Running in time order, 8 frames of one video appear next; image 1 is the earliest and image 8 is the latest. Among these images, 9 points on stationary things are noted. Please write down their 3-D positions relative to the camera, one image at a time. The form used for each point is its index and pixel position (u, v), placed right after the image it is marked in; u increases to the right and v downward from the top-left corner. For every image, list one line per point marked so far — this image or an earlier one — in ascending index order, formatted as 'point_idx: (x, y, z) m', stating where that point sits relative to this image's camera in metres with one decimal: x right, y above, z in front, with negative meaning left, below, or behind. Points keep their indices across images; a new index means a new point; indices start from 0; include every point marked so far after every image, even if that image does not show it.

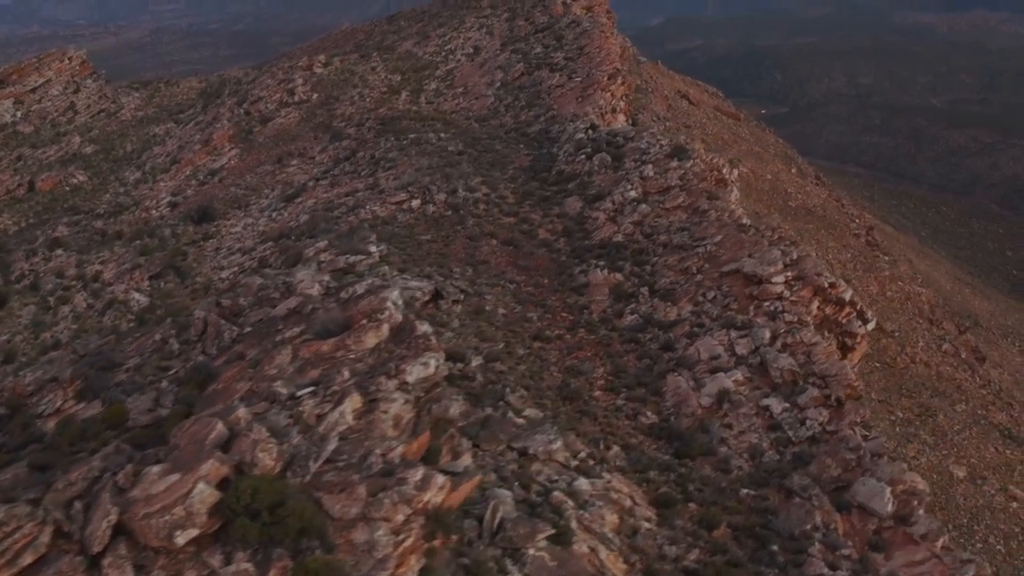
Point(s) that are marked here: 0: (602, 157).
0: (+1.1, +1.6, +16.1) m
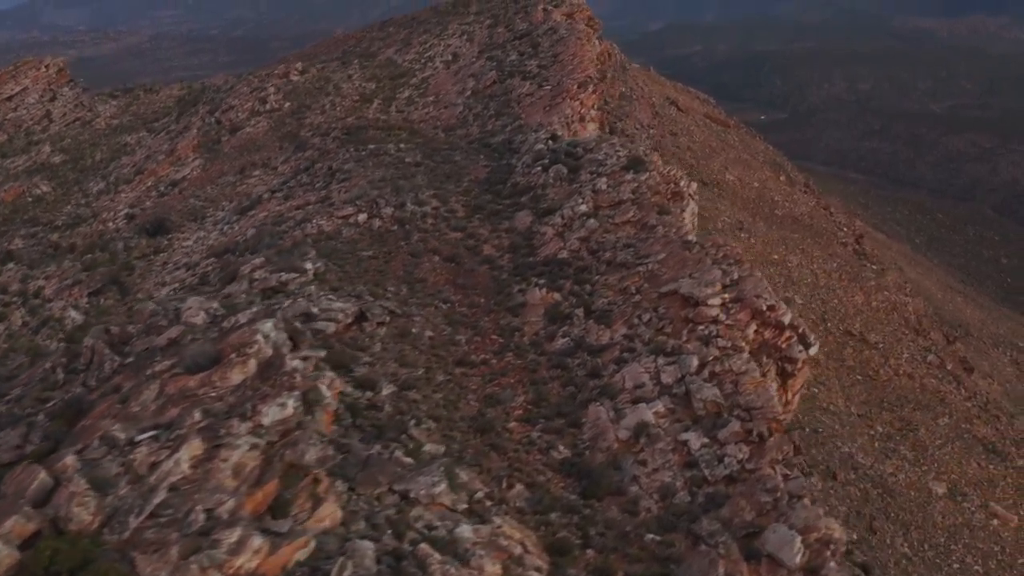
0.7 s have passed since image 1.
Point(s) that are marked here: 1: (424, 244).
0: (+0.5, +1.4, +15.5) m
1: (-0.9, +0.5, +13.6) m
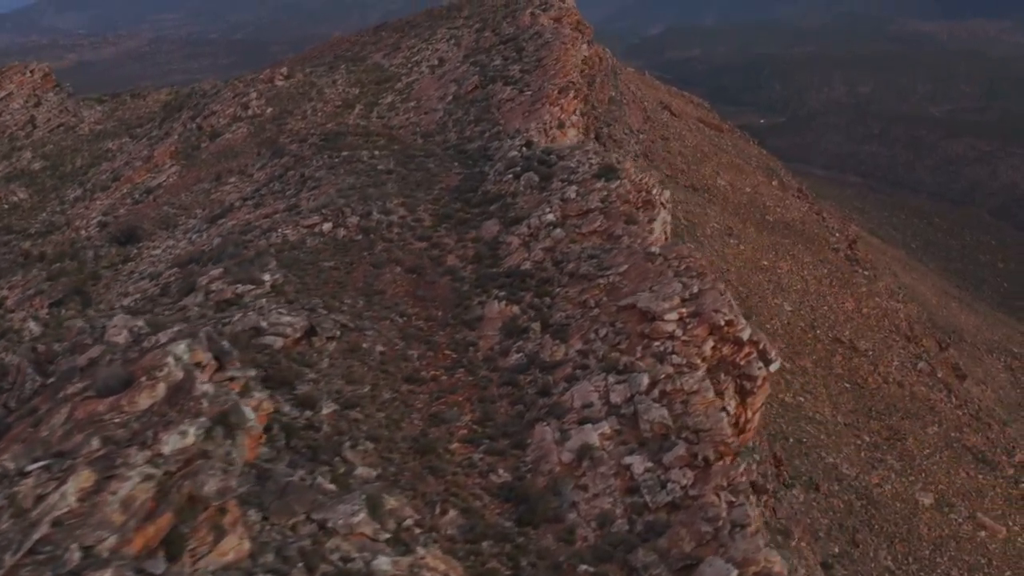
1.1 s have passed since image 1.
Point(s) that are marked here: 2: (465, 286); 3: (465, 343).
0: (+0.2, +1.3, +15.2) m
1: (-1.3, +0.3, +13.3) m
2: (-0.4, 0.0, +12.0) m
3: (-0.4, -0.4, +10.3) m
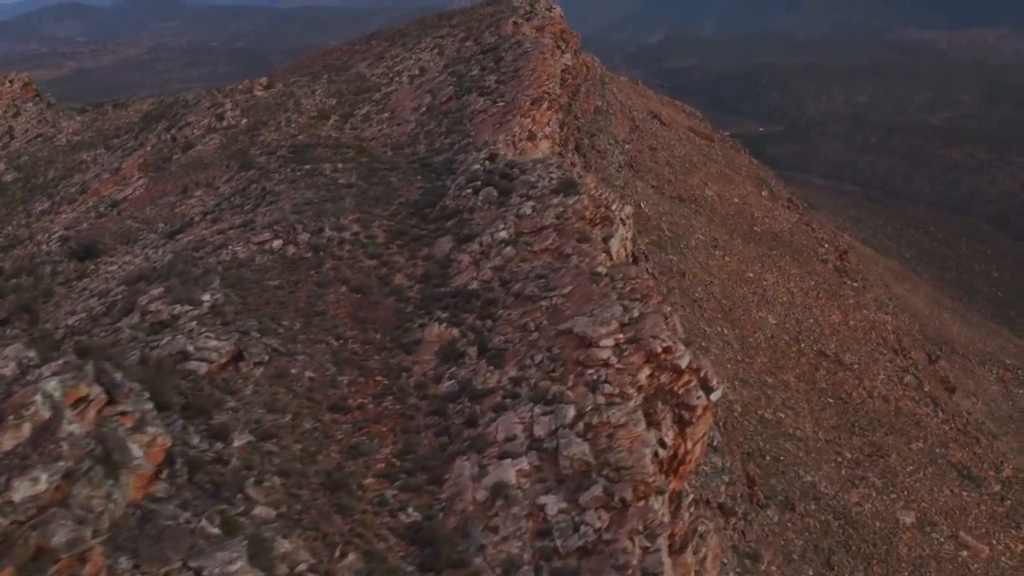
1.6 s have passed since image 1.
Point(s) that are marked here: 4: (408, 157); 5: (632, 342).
0: (-0.3, +1.1, +14.8) m
1: (-1.8, +0.1, +12.9) m
2: (-0.9, -0.2, +11.6) m
3: (-0.9, -0.6, +9.9) m
4: (-1.6, +2.0, +19.5) m
5: (+0.8, -0.4, +8.9) m
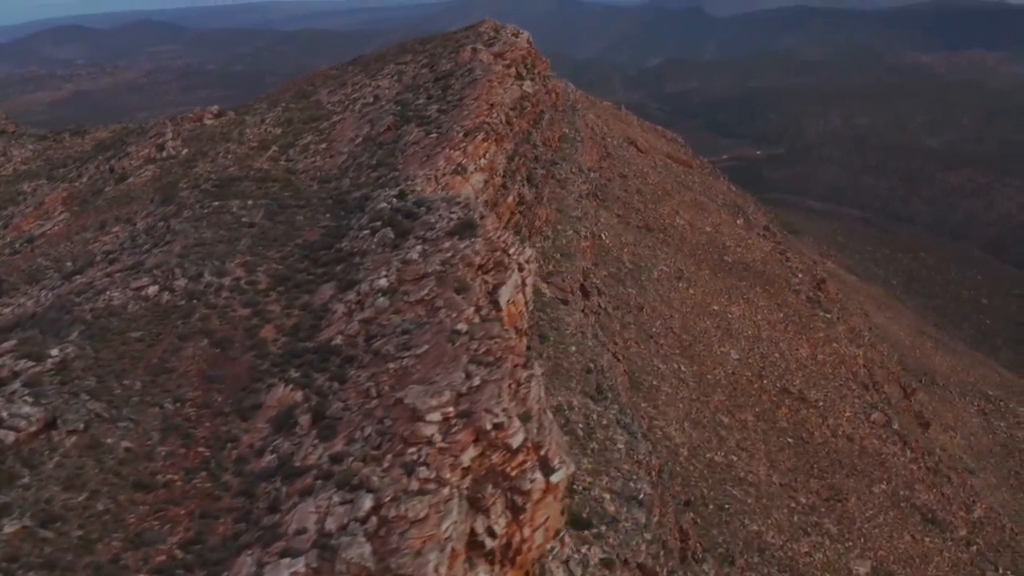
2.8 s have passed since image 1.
0: (-1.4, +0.6, +14.0) m
1: (-2.9, -0.3, +12.0) m
2: (-2.0, -0.6, +10.7) m
3: (-2.0, -1.0, +9.0) m
4: (-2.6, +1.4, +18.6) m
5: (-0.3, -0.8, +8.0) m
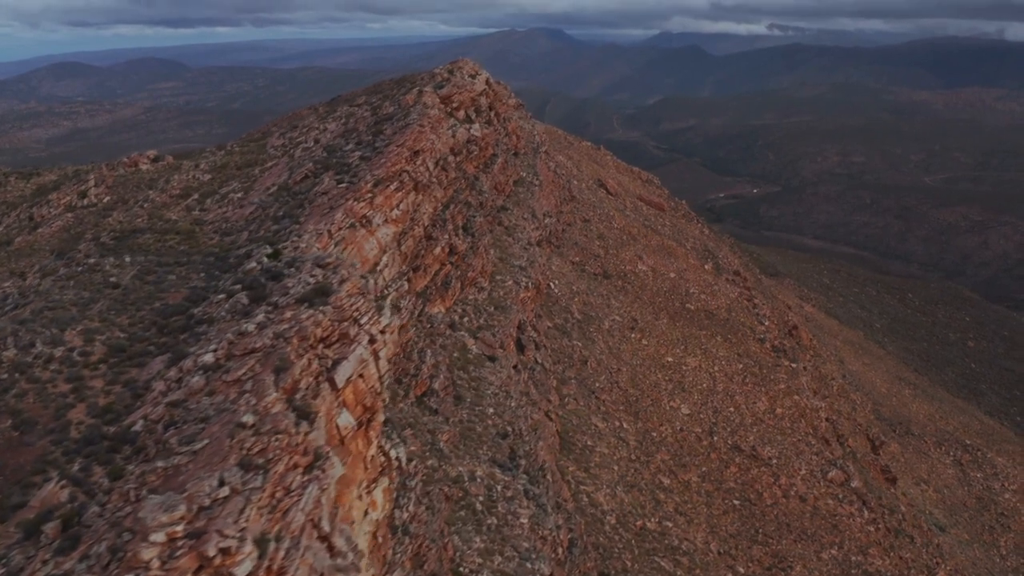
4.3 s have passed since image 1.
0: (-2.7, -0.1, +12.9) m
1: (-4.2, -1.0, +10.9) m
2: (-3.4, -1.2, +9.6) m
3: (-3.3, -1.6, +7.9) m
4: (-3.9, +0.6, +17.6) m
5: (-1.7, -1.3, +6.9) m
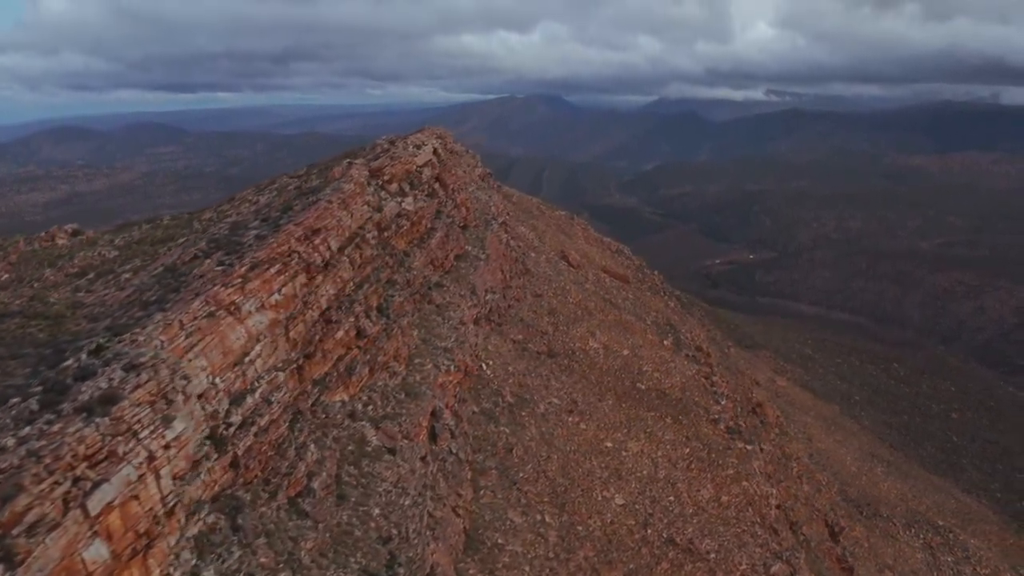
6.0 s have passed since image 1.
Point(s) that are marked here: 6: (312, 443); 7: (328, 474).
0: (-4.3, -1.0, +11.6) m
1: (-5.8, -1.8, +9.6) m
2: (-5.0, -2.0, +8.3) m
3: (-4.9, -2.3, +6.6) m
4: (-5.4, -0.6, +16.3) m
5: (-3.3, -1.9, +5.6) m
6: (-2.8, -2.2, +18.1) m
7: (-2.5, -2.5, +17.8) m
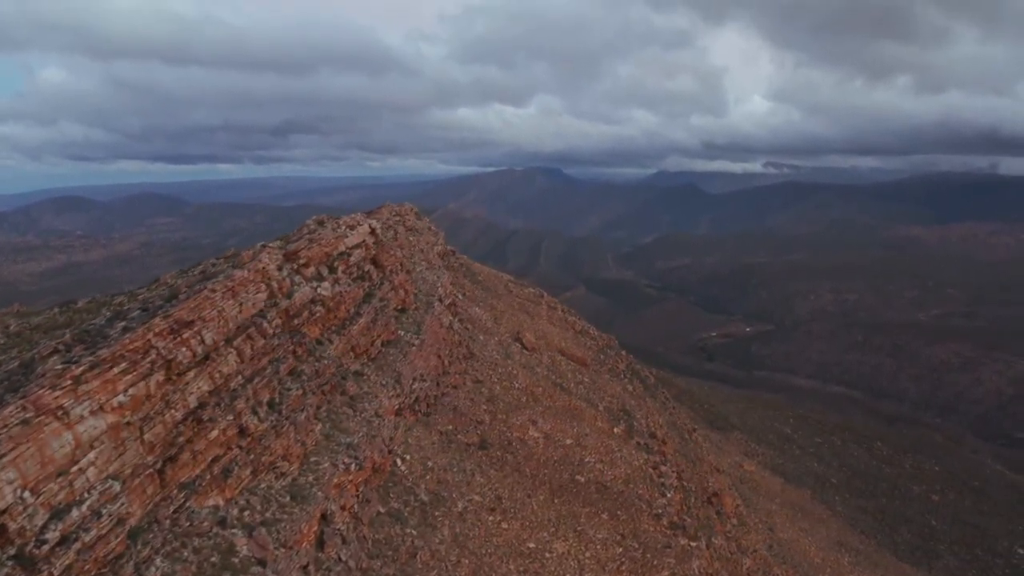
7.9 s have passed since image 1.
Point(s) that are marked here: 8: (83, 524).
0: (-6.0, -2.0, +10.3) m
1: (-7.6, -2.6, +8.2) m
2: (-6.8, -2.7, +6.9) m
3: (-6.8, -2.9, +5.1) m
4: (-7.2, -1.8, +15.0) m
5: (-5.1, -2.5, +4.1) m
6: (-4.5, -3.4, +16.6) m
7: (-4.2, -3.8, +16.4) m
8: (-5.0, -2.7, +15.1) m
